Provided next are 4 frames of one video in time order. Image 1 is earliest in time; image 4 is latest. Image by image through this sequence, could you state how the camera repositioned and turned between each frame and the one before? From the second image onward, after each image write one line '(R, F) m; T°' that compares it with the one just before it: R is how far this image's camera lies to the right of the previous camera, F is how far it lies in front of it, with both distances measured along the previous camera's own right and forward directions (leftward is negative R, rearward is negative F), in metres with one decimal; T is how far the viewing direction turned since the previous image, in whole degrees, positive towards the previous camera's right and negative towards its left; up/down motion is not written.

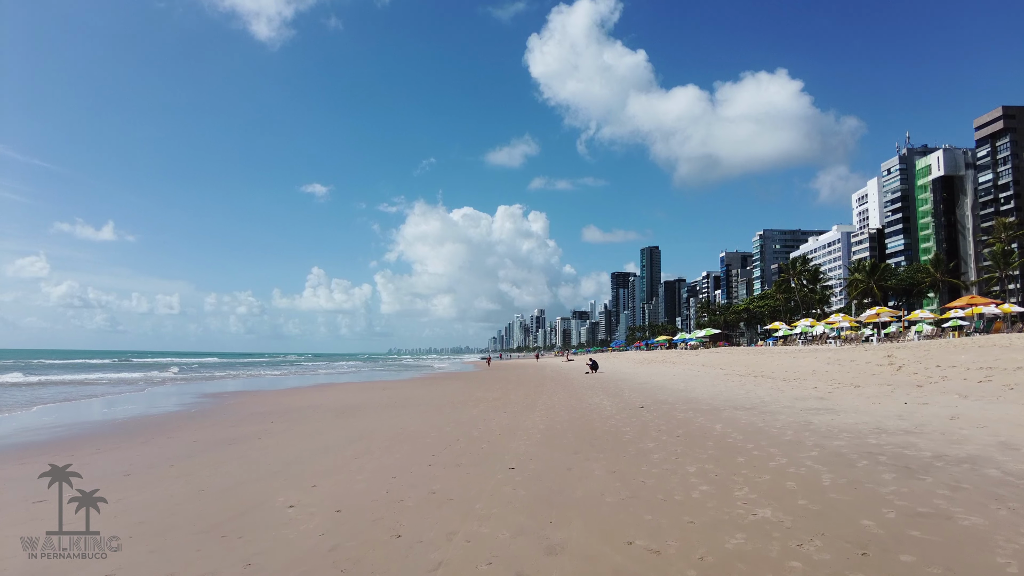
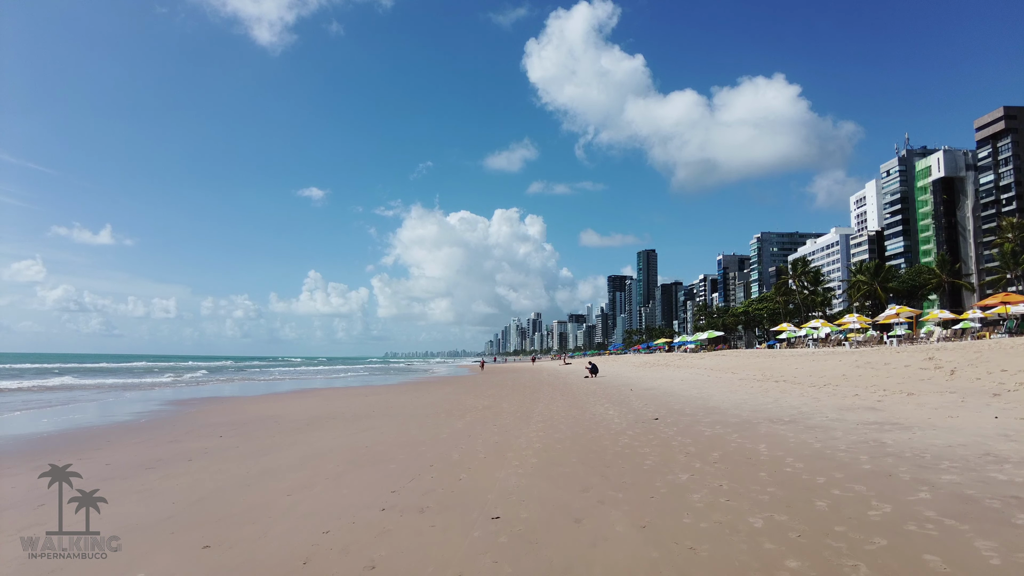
(+0.1, +1.0) m; 0°
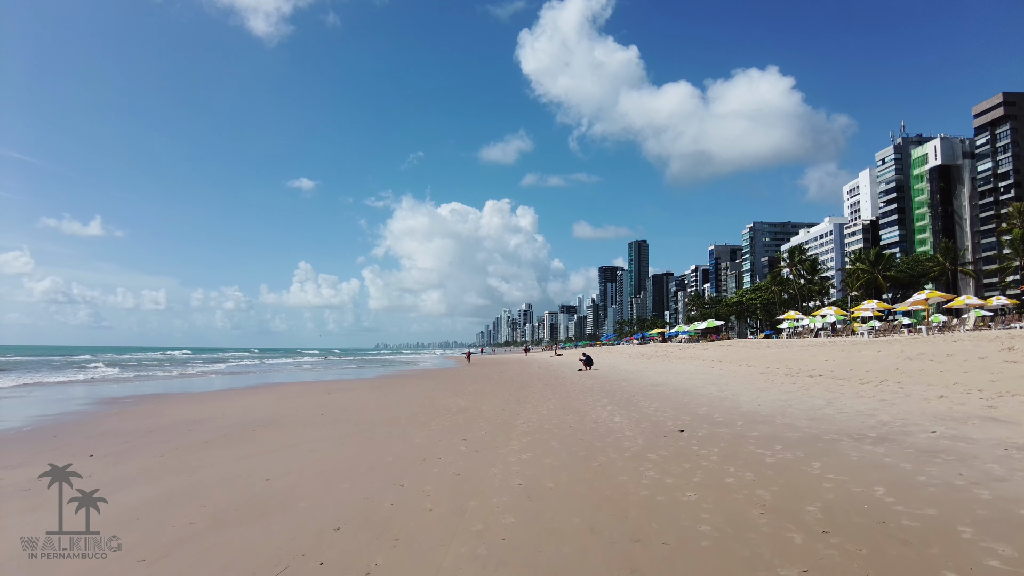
(+0.1, +1.5) m; +1°
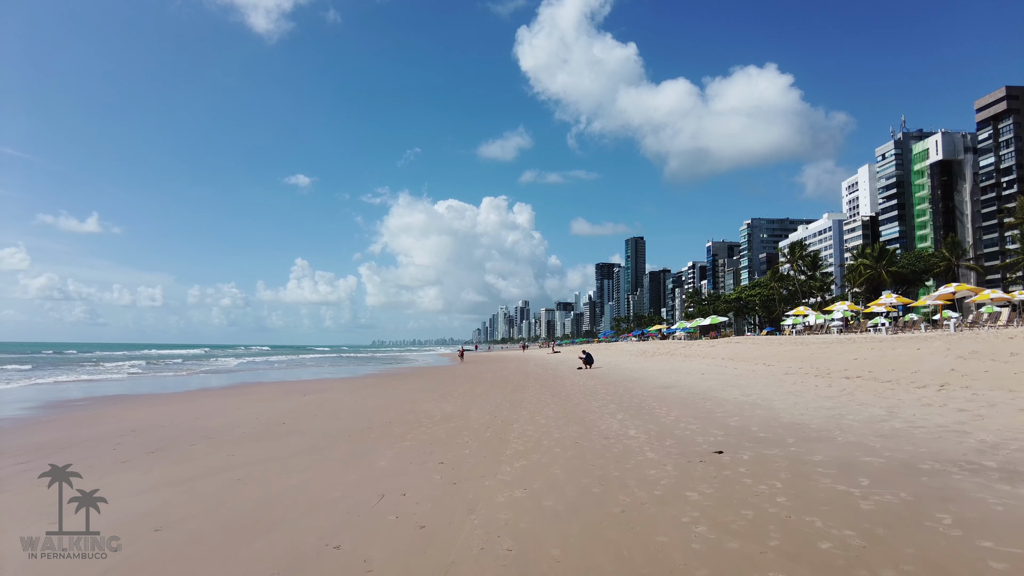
(0.0, +1.0) m; 0°
